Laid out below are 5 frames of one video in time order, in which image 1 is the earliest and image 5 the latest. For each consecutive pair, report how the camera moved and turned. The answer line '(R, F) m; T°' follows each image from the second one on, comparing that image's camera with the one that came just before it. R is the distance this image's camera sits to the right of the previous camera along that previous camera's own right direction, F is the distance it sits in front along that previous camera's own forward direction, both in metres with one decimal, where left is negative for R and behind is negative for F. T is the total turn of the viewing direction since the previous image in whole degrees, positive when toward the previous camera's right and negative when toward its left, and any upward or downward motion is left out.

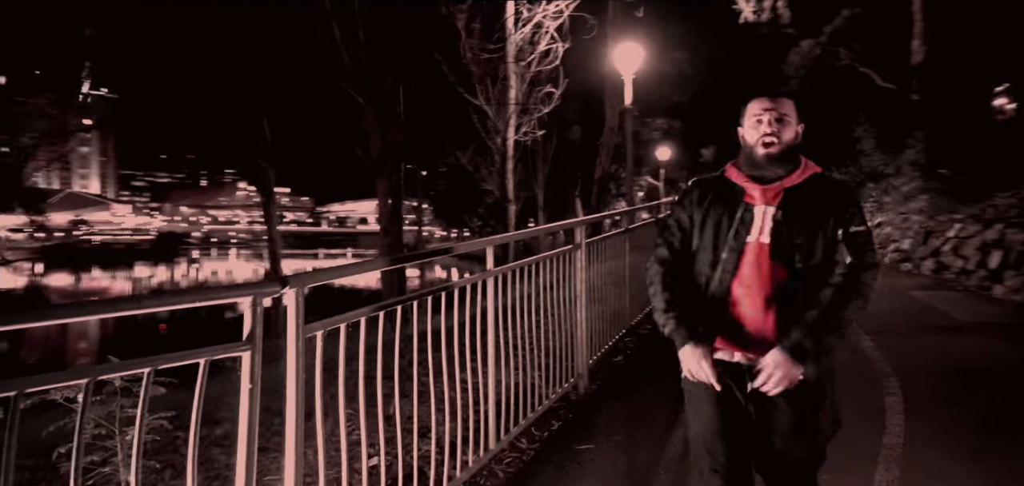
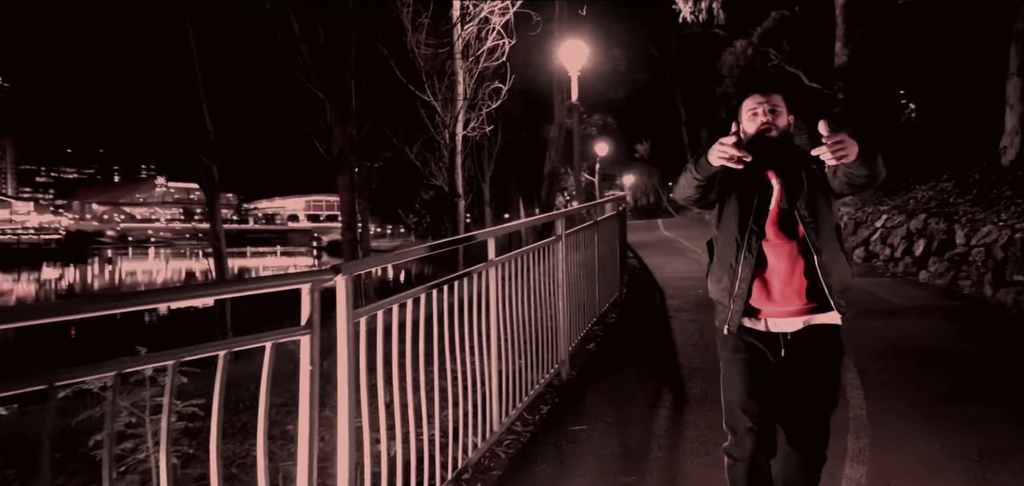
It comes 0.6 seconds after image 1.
(-0.4, -0.2) m; +6°
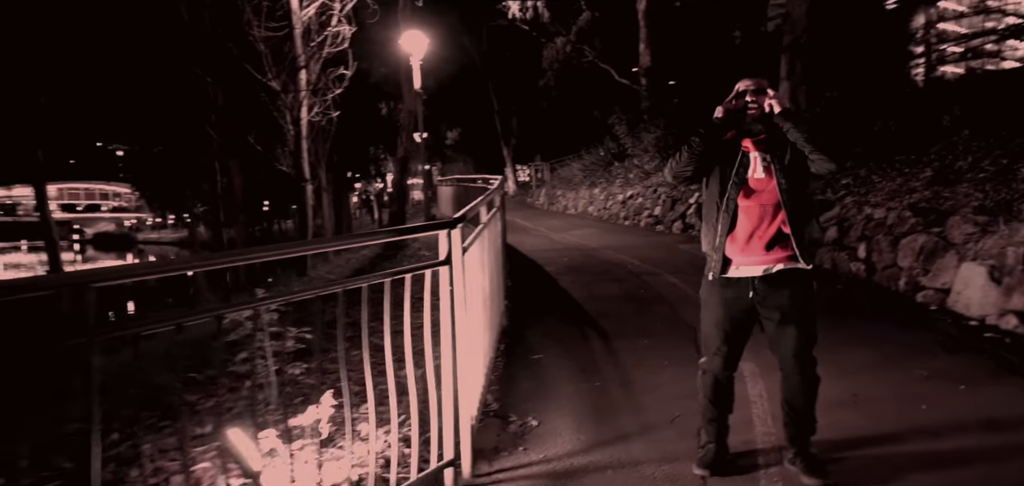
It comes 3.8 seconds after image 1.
(-1.4, -0.8) m; +17°
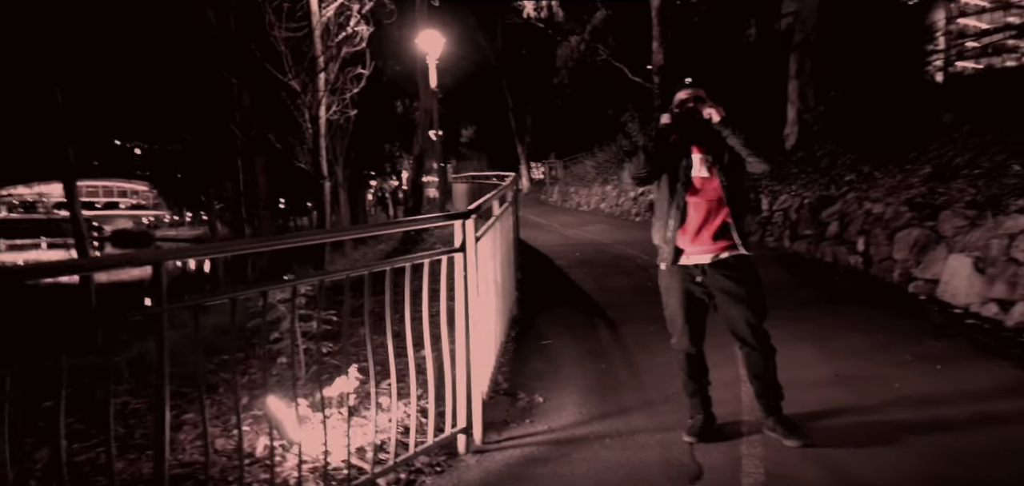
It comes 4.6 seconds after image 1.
(0.0, -0.4) m; -1°
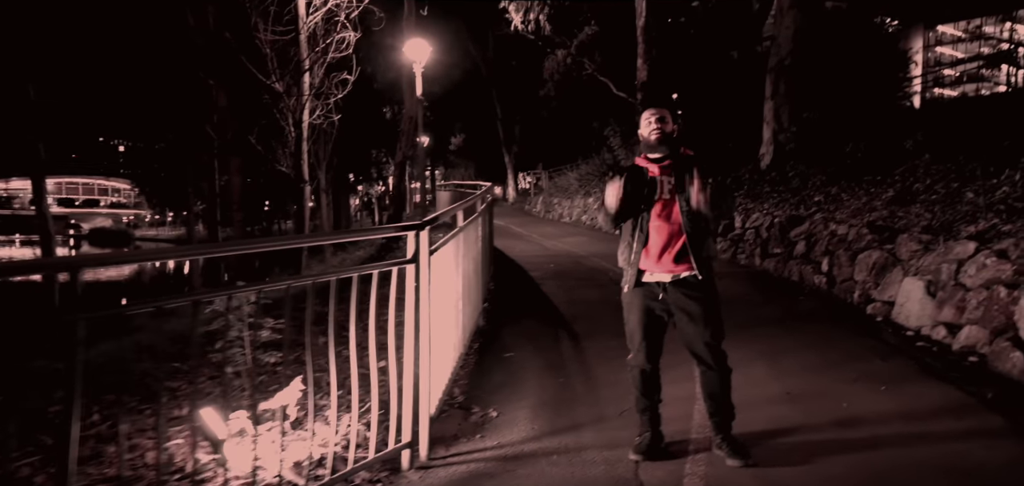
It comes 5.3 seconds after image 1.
(+0.2, -0.1) m; +1°
